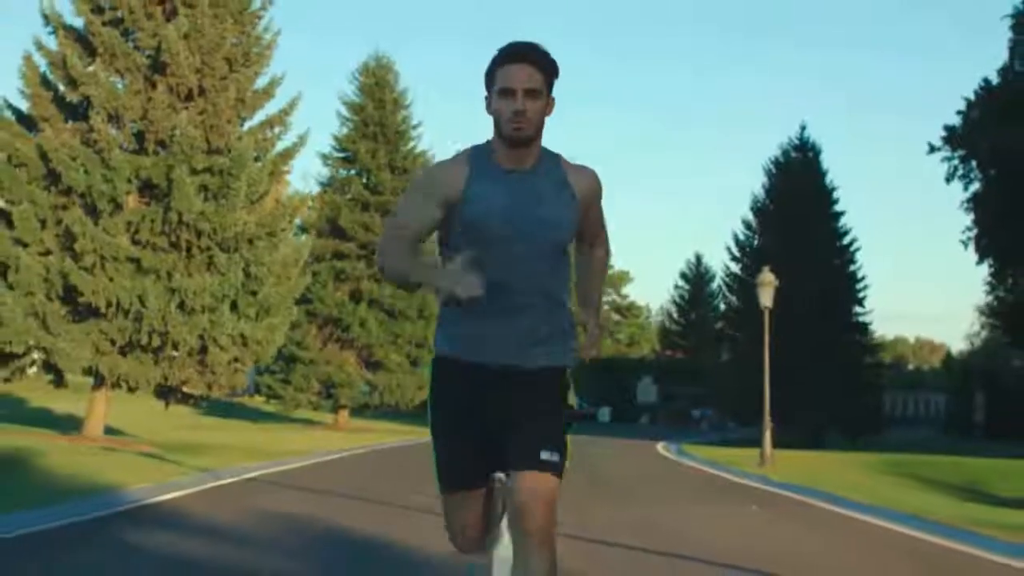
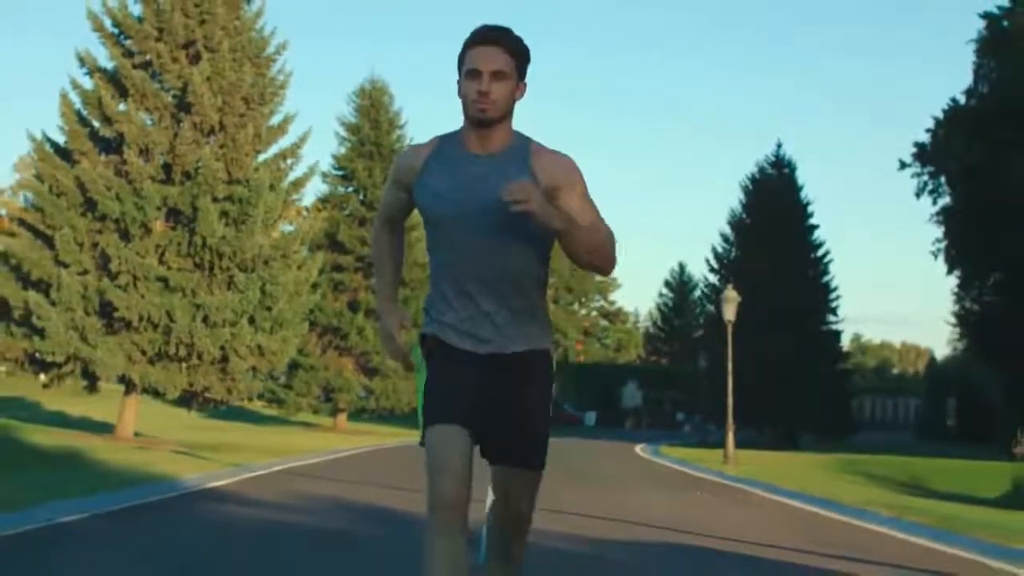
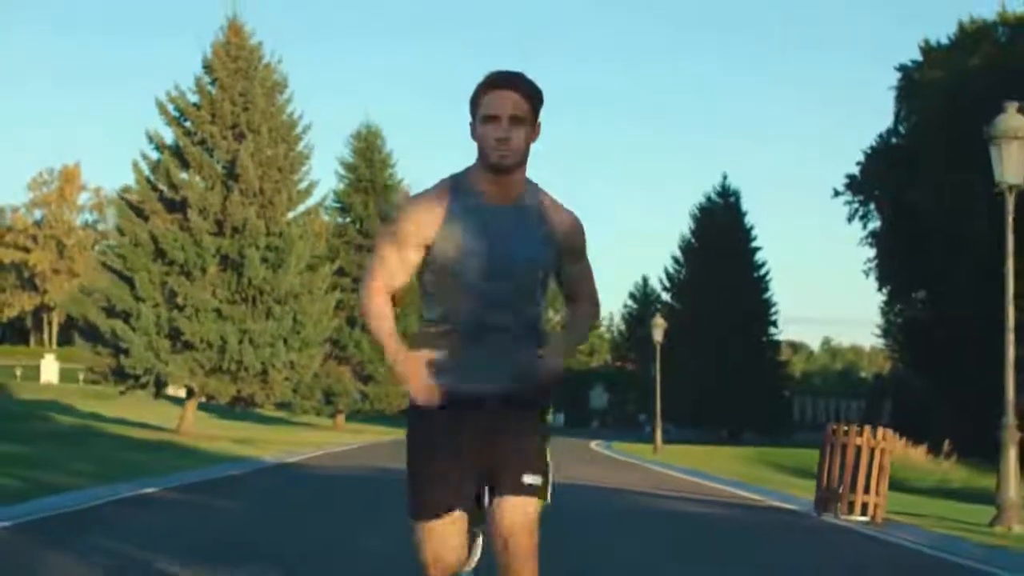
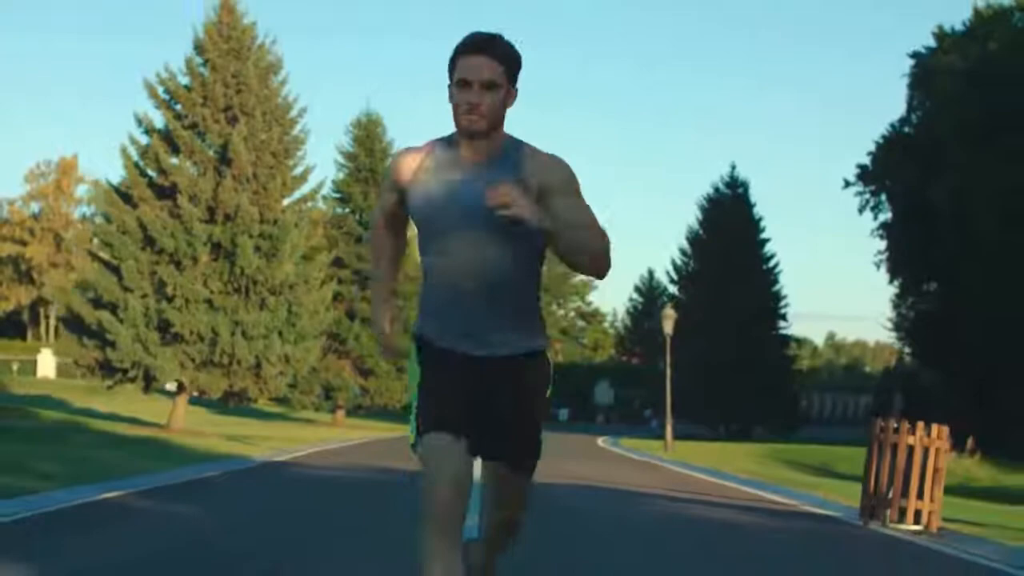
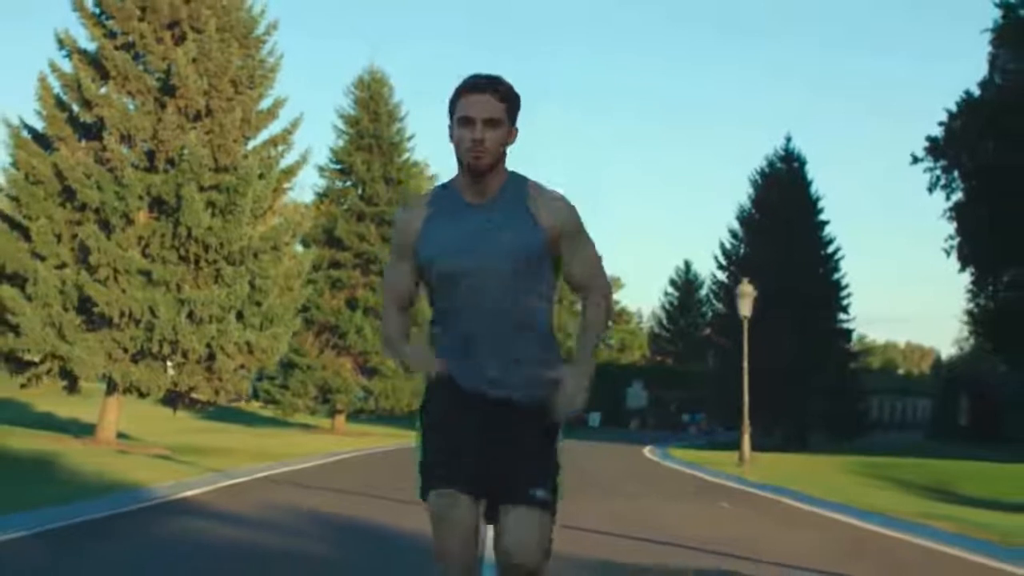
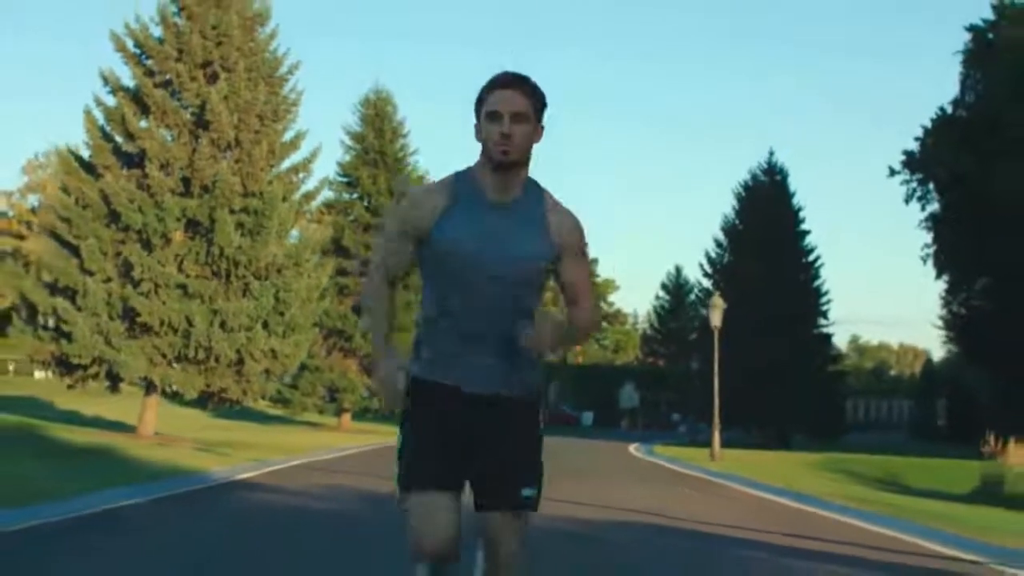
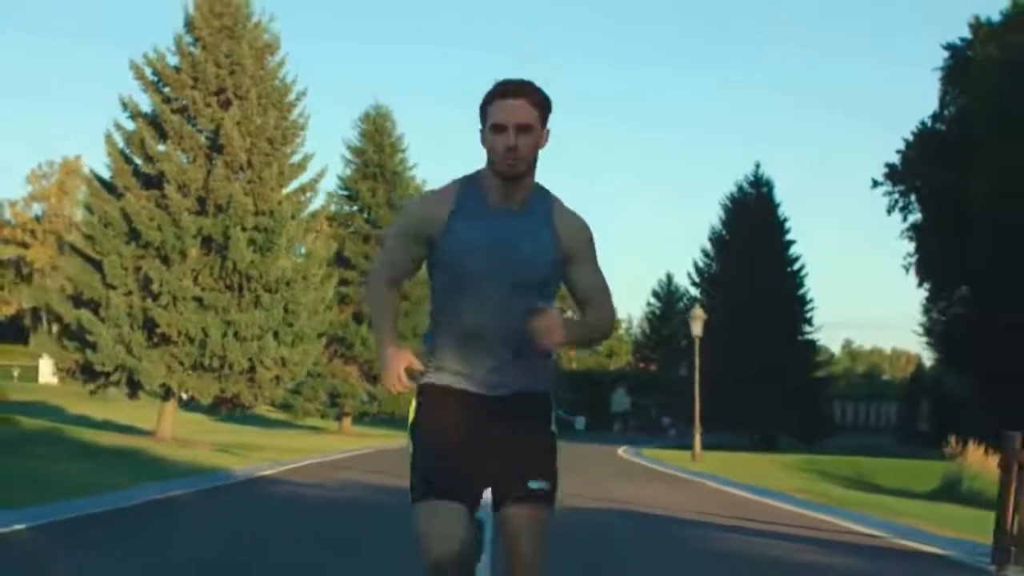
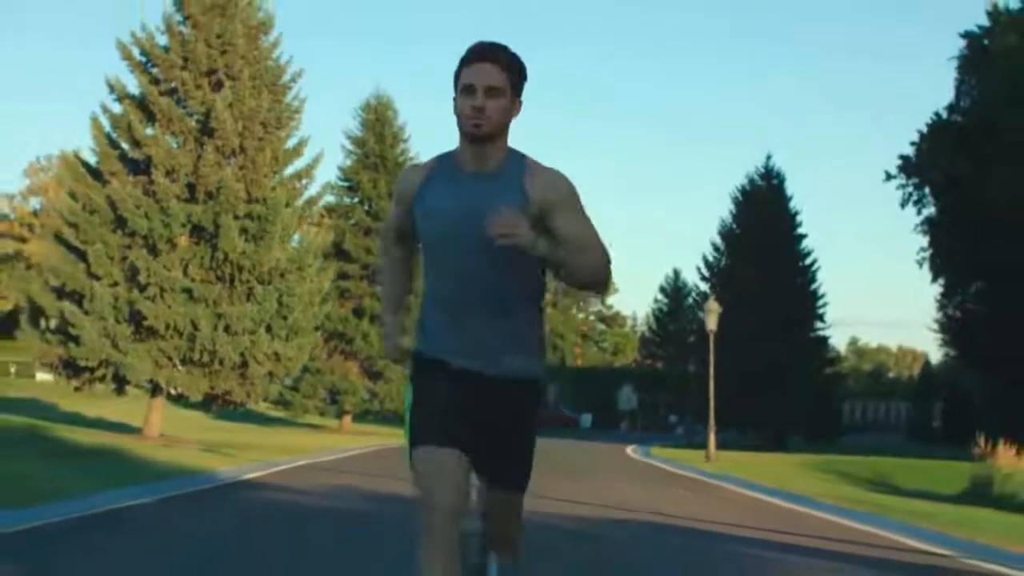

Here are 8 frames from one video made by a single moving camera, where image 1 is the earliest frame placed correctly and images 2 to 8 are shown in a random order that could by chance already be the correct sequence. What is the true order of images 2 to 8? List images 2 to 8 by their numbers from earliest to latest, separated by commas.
5, 2, 6, 8, 7, 4, 3
